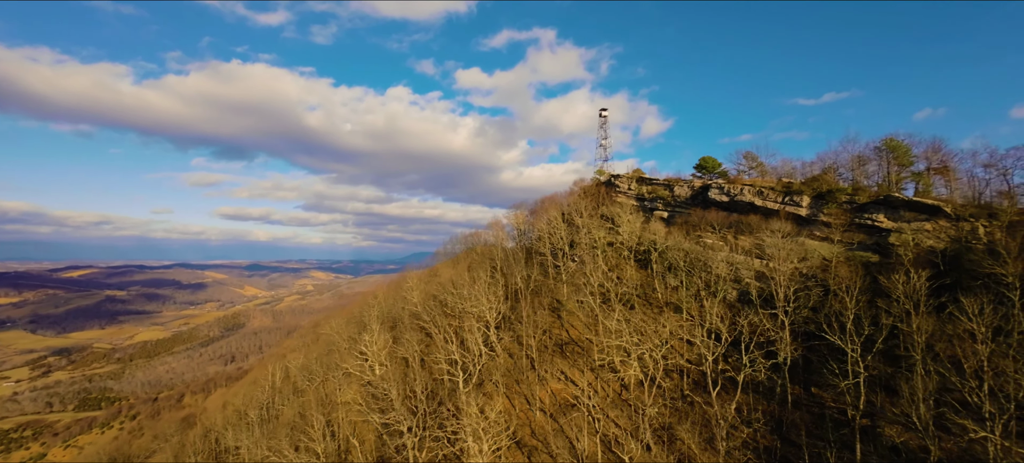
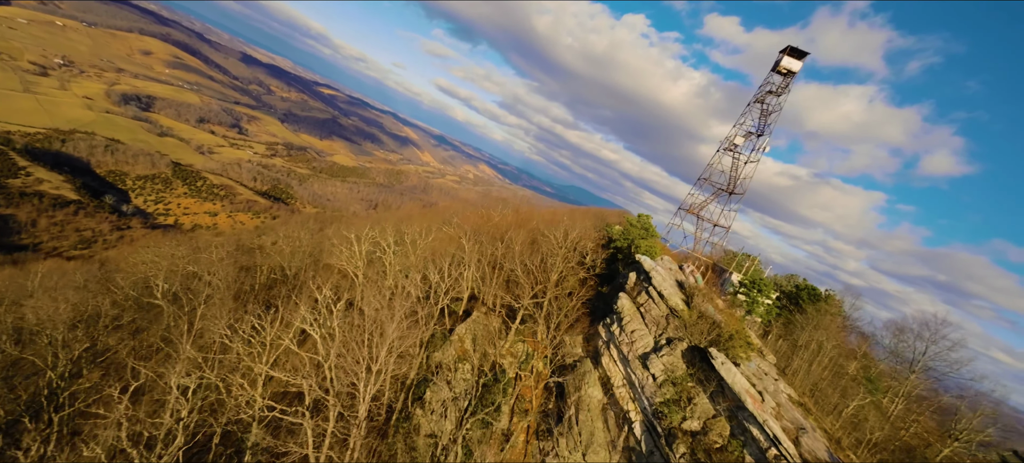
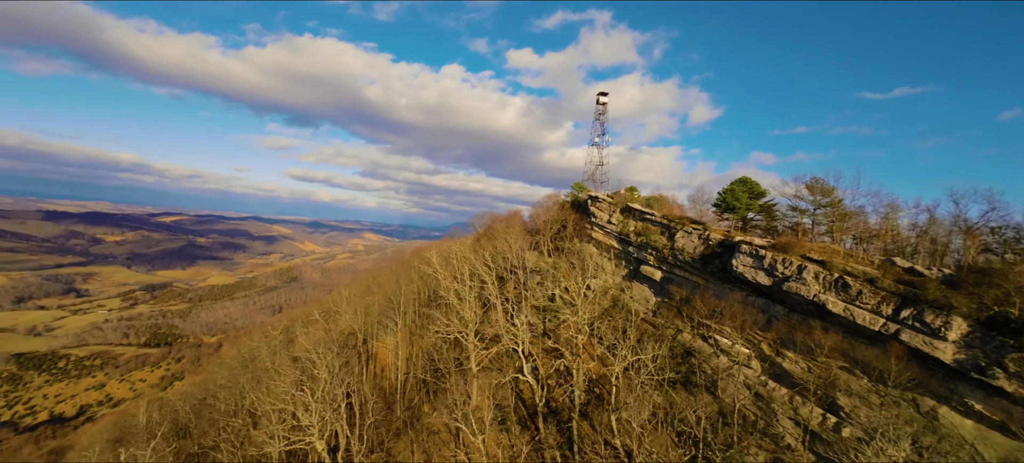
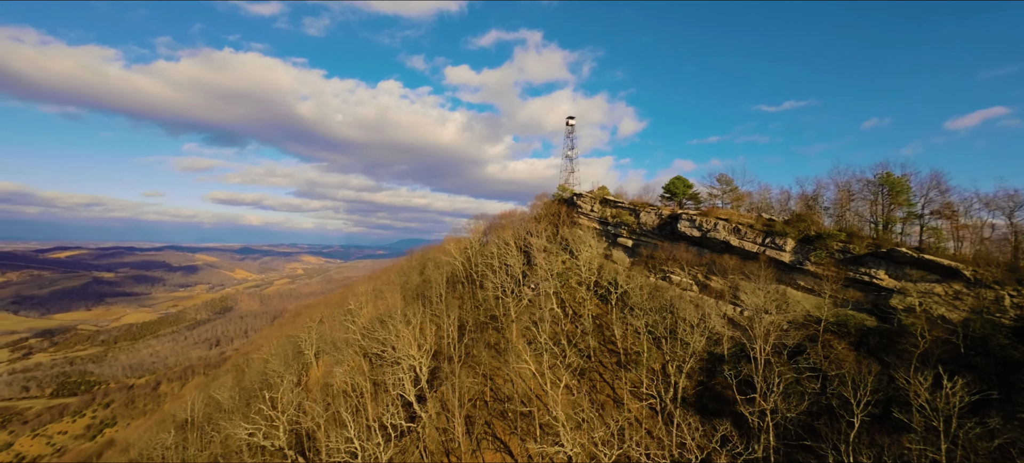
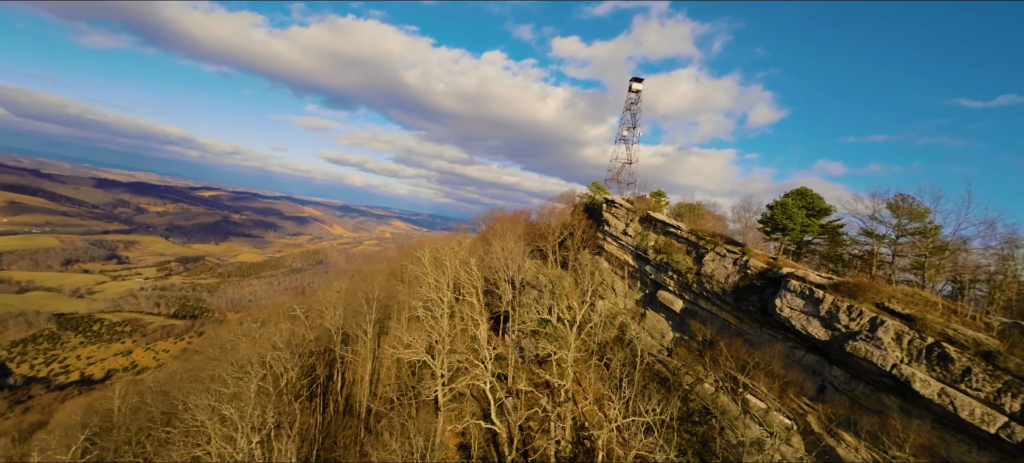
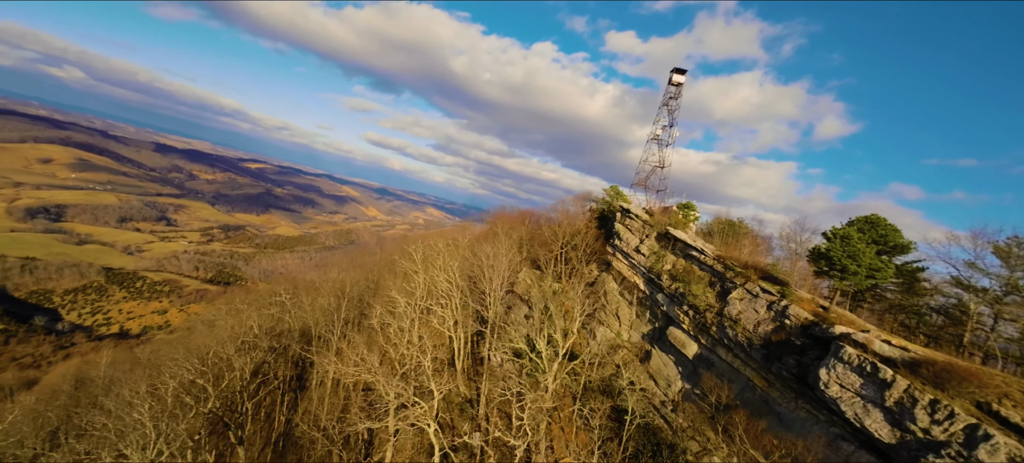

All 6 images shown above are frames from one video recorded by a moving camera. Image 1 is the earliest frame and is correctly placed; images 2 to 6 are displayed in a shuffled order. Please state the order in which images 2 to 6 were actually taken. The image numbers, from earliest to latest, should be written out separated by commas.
4, 3, 5, 6, 2
